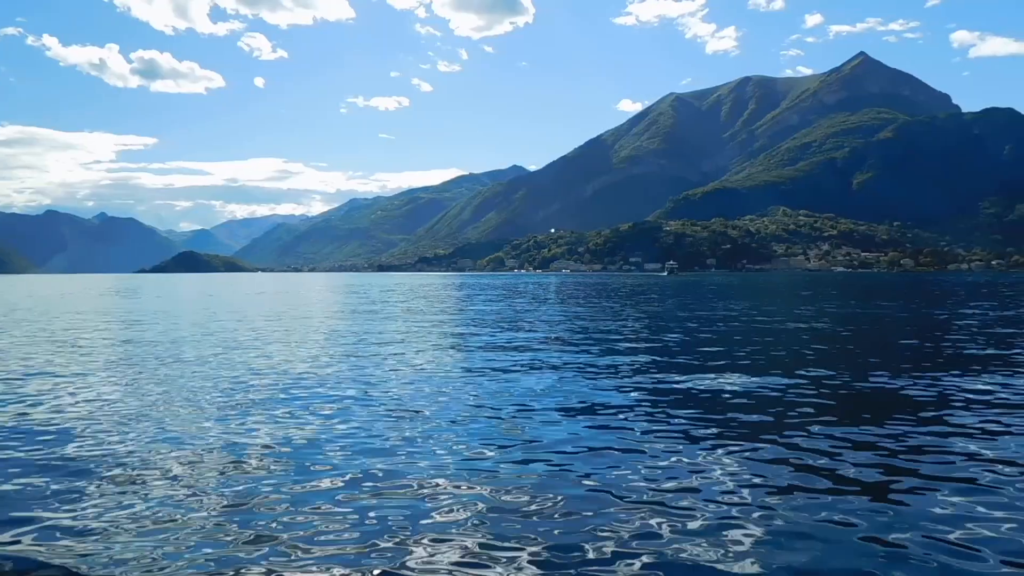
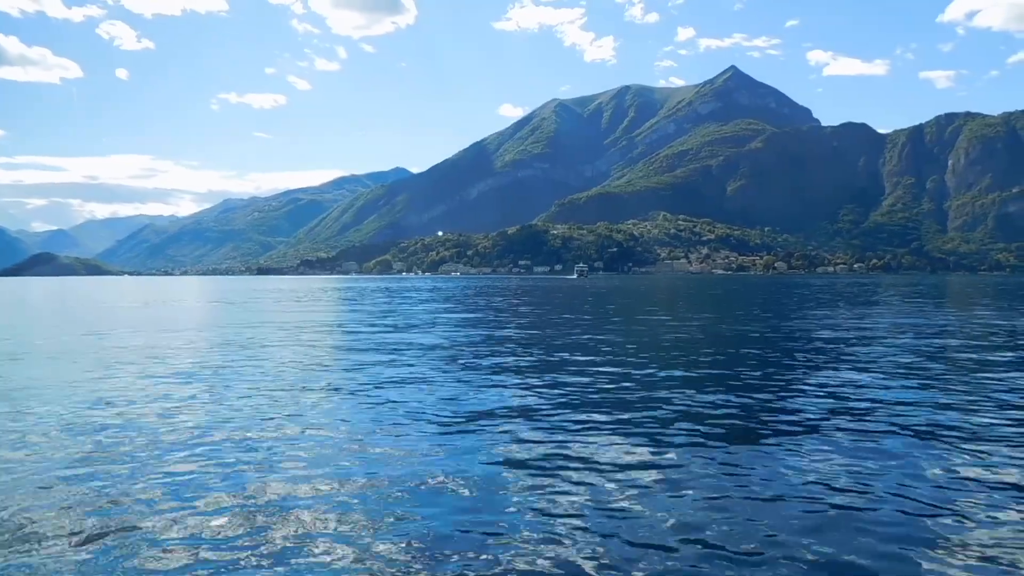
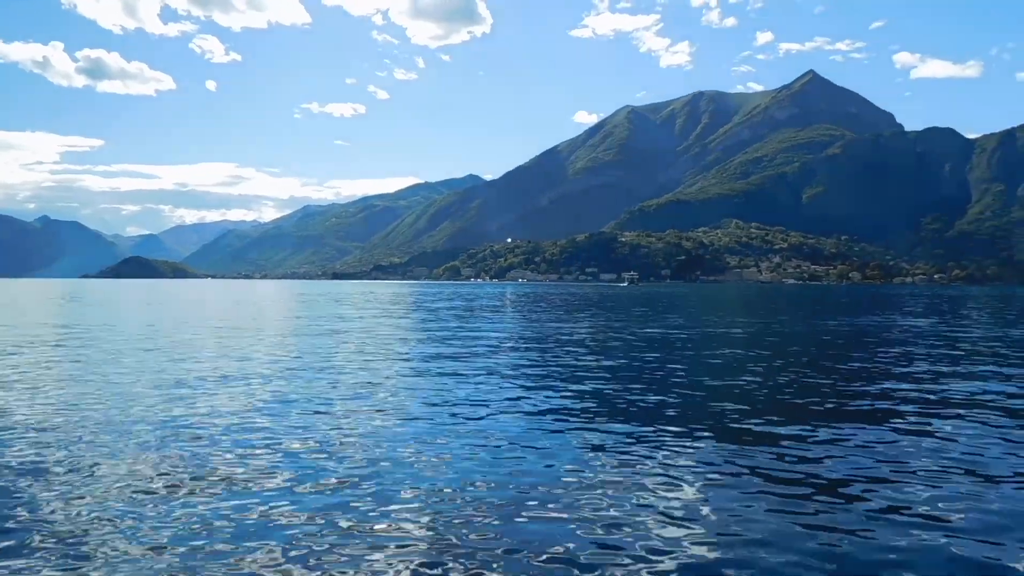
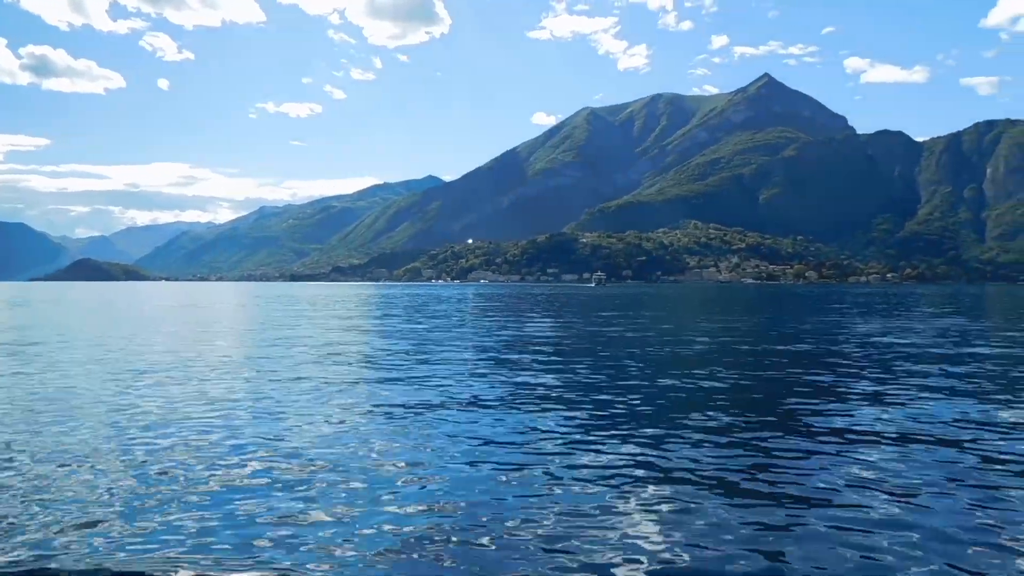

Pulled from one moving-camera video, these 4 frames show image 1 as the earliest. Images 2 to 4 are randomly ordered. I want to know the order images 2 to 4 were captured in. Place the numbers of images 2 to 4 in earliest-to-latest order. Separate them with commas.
3, 4, 2
